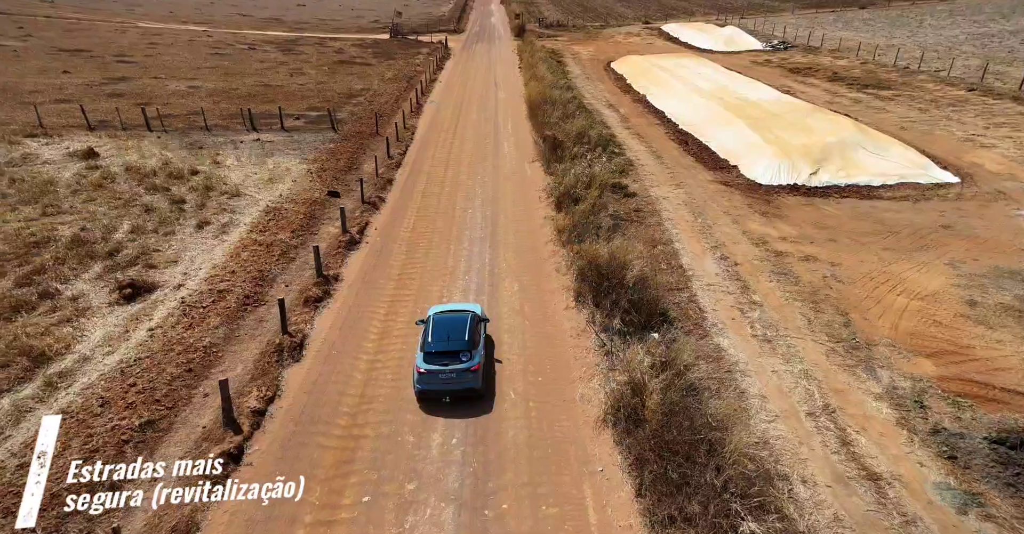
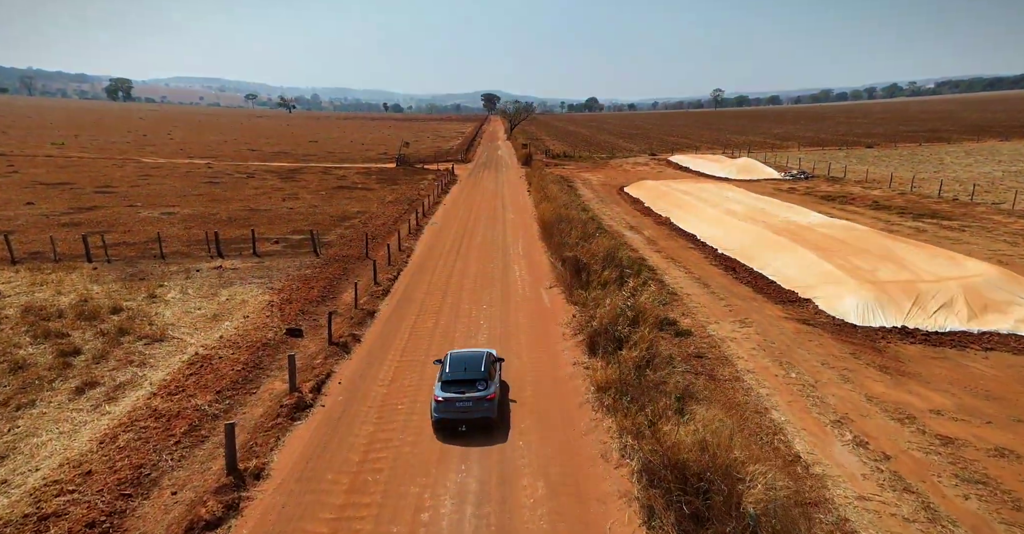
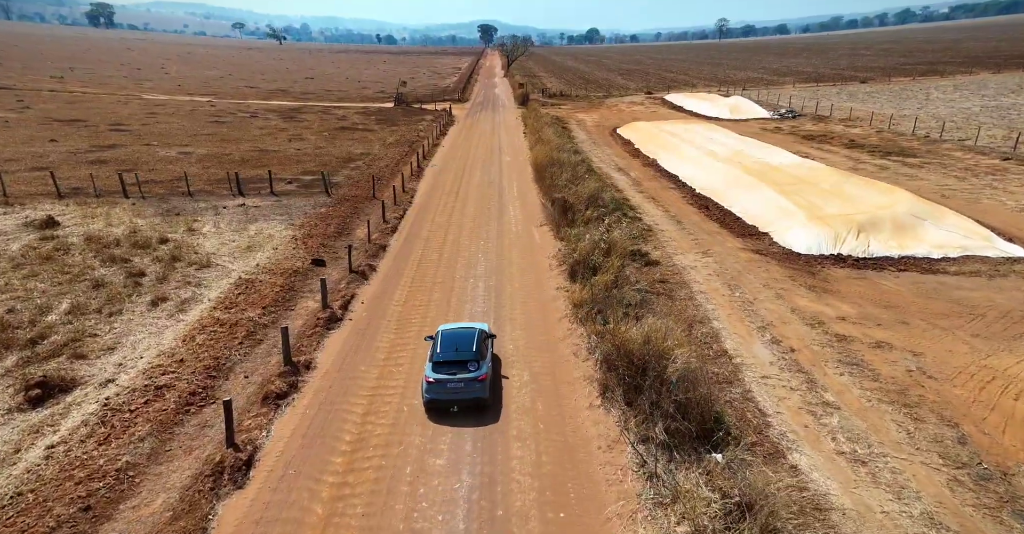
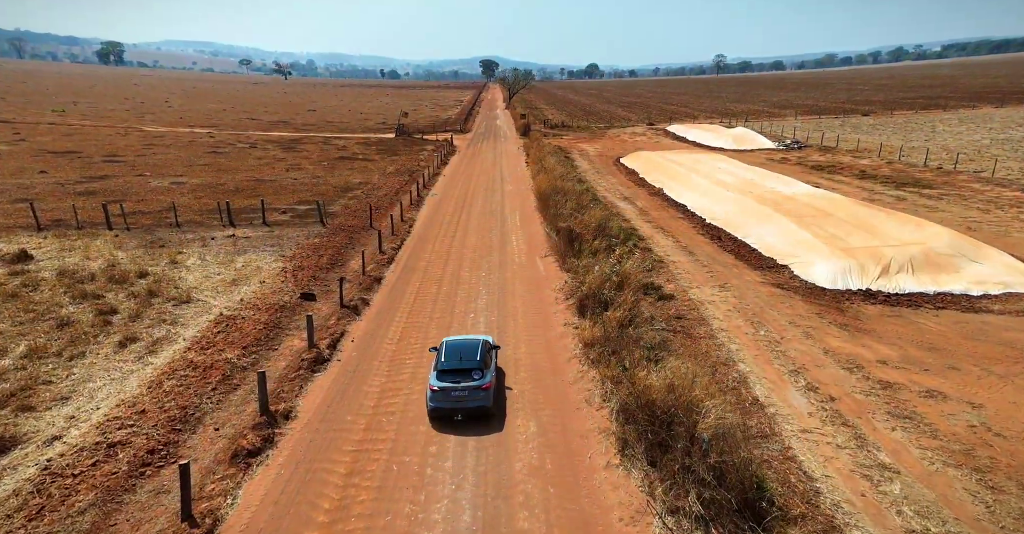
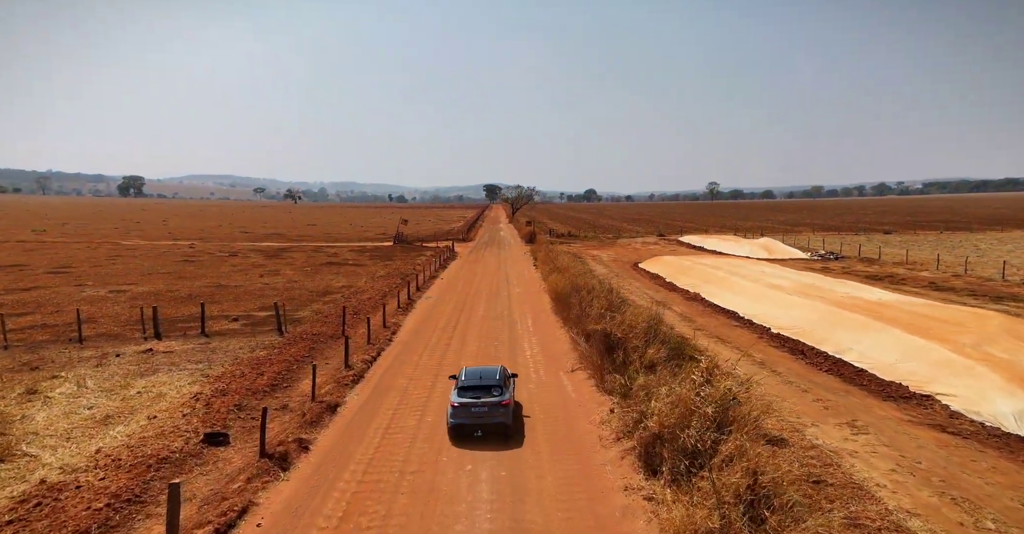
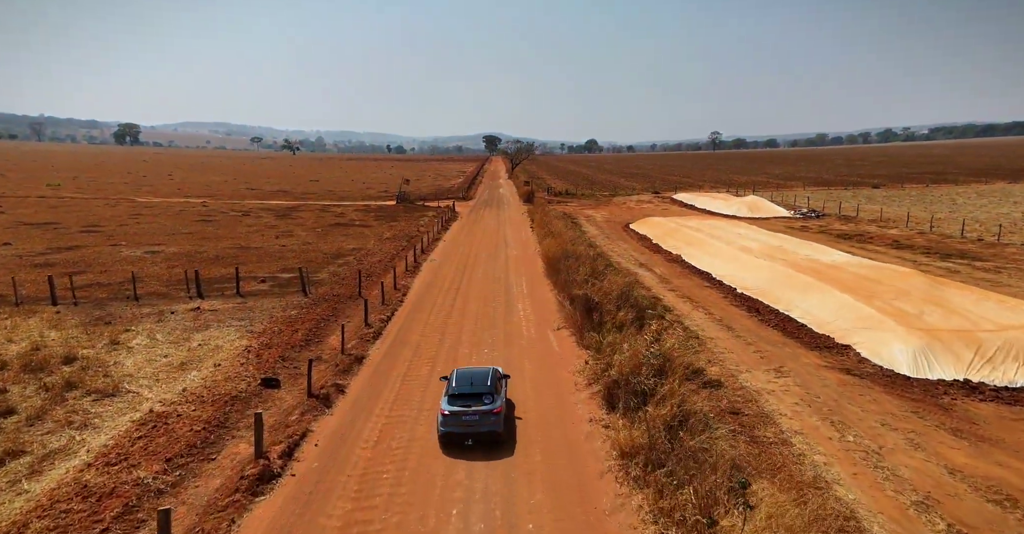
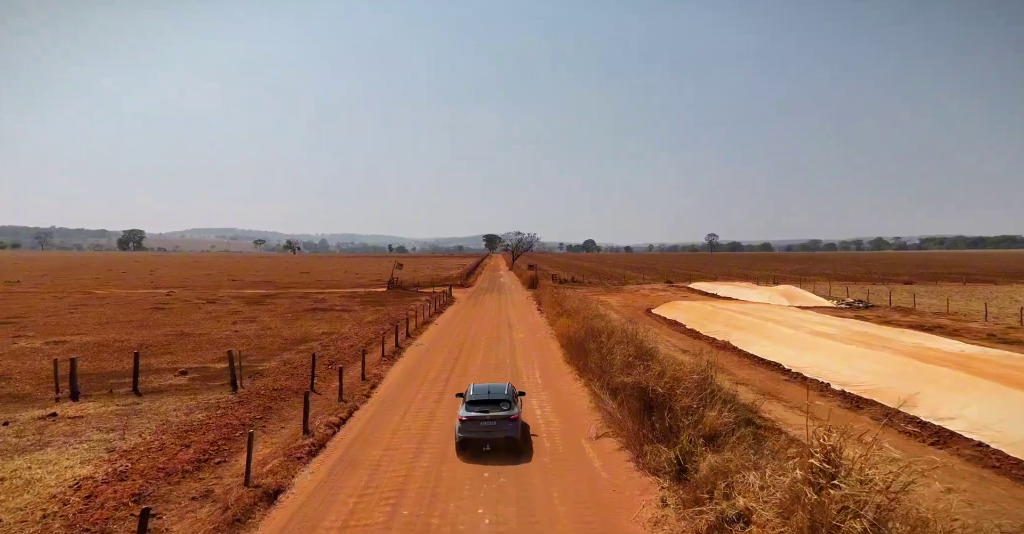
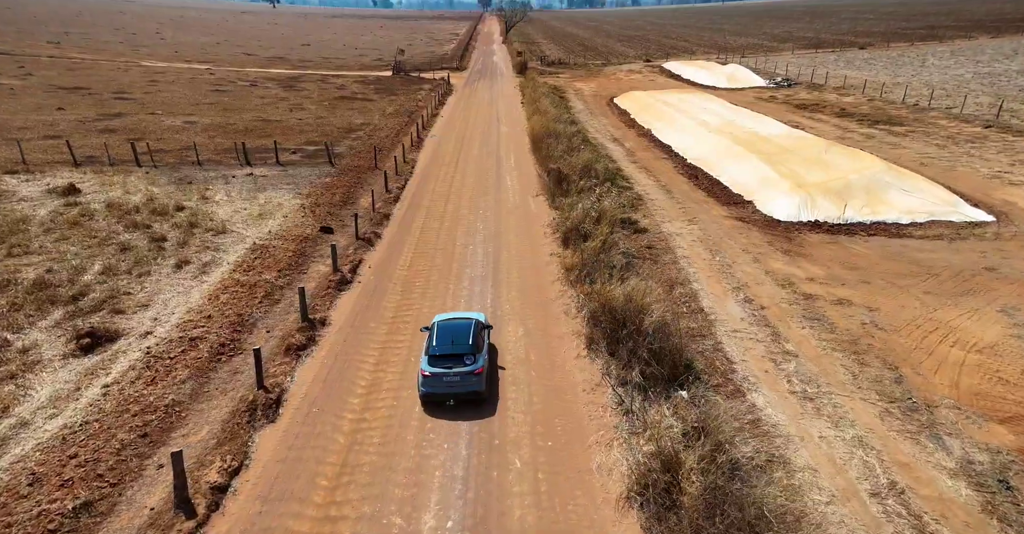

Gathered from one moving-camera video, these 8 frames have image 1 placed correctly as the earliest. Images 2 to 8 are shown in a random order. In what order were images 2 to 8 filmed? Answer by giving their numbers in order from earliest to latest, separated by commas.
8, 3, 4, 2, 6, 5, 7
